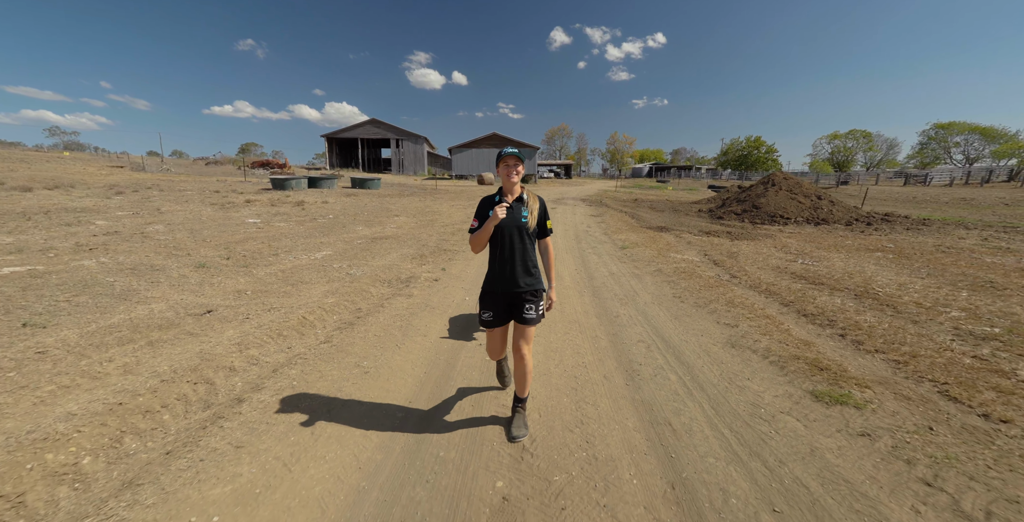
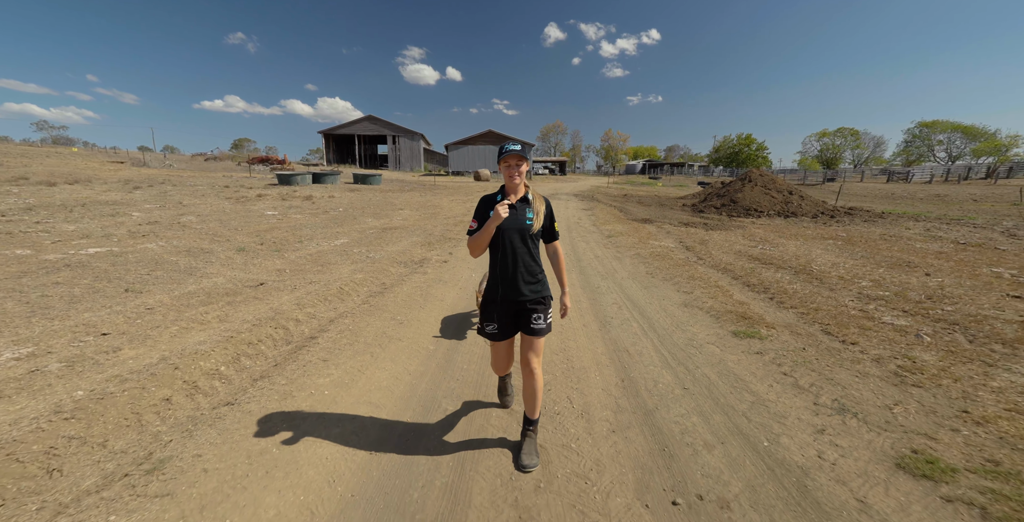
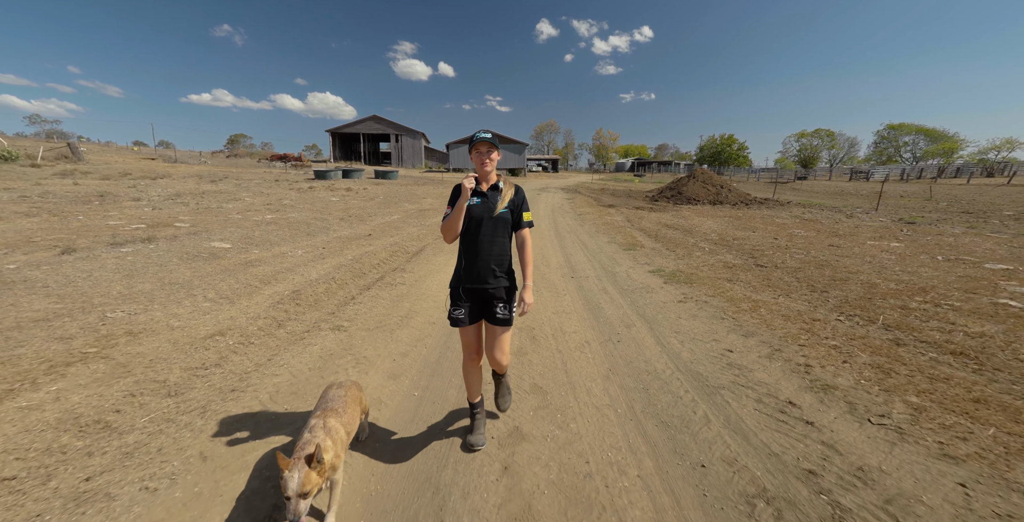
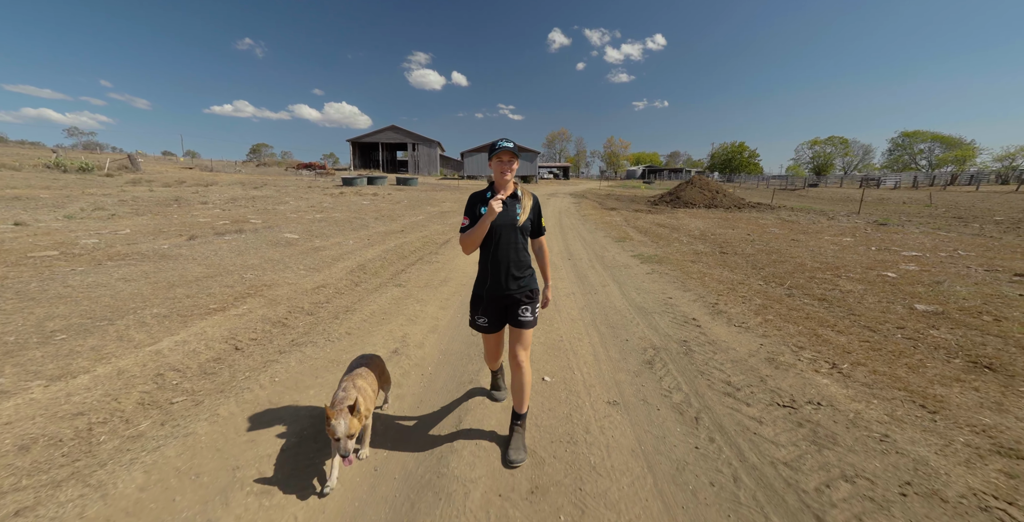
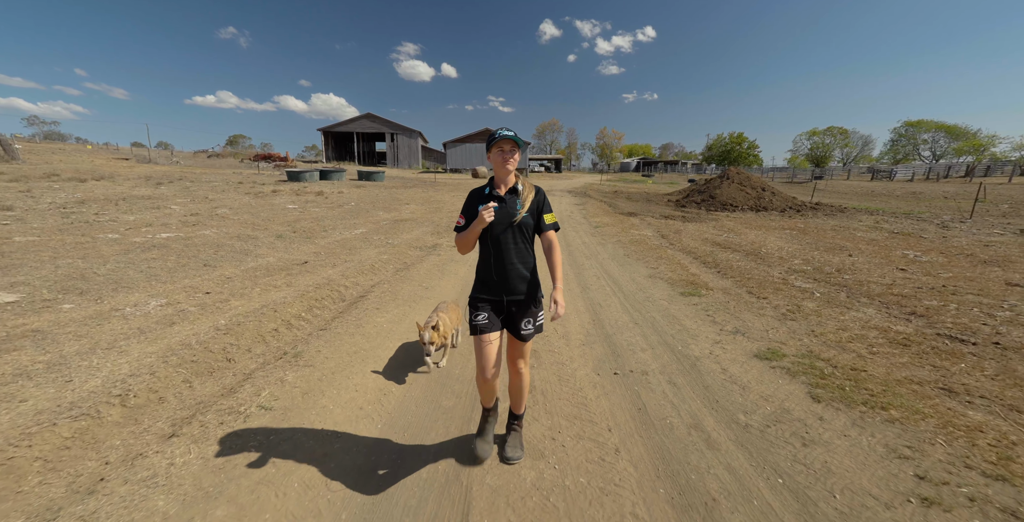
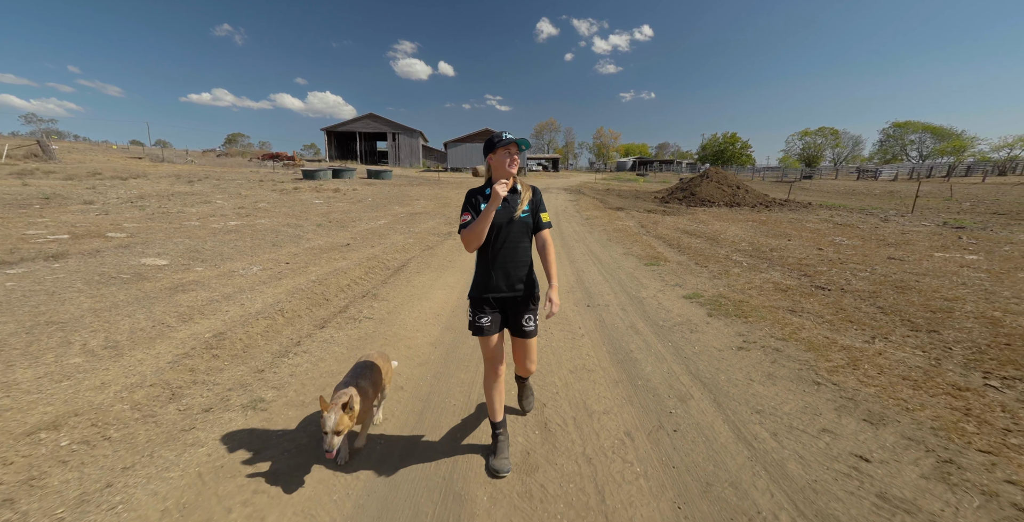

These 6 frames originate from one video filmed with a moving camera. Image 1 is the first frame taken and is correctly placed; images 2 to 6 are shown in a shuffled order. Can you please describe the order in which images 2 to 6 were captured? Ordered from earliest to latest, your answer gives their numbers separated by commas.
2, 5, 6, 3, 4
